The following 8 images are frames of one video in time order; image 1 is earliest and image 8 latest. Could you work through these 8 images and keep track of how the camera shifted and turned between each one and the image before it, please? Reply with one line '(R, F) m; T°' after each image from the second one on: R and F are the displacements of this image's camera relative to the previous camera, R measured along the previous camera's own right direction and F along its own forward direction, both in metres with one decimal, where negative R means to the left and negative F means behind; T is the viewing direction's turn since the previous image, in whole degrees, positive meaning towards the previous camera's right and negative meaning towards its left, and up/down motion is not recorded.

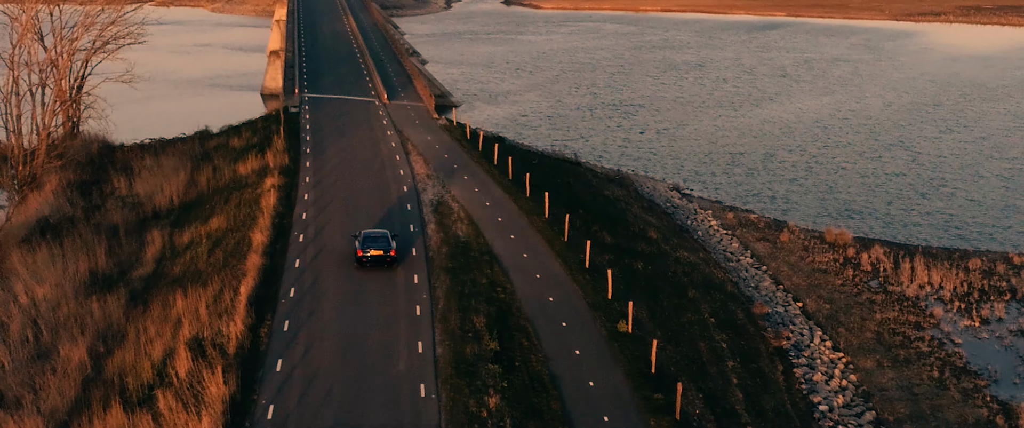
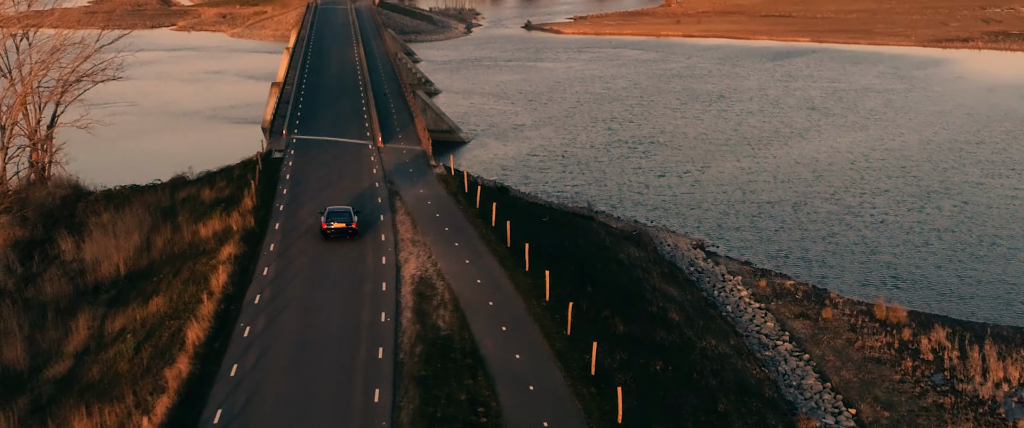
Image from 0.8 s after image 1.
(+0.2, +2.4) m; -1°
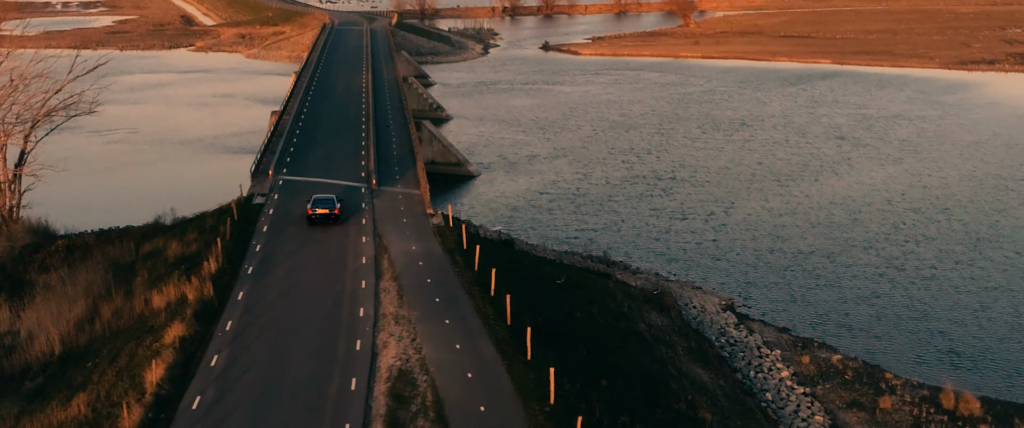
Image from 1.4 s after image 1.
(+0.2, +2.3) m; -1°
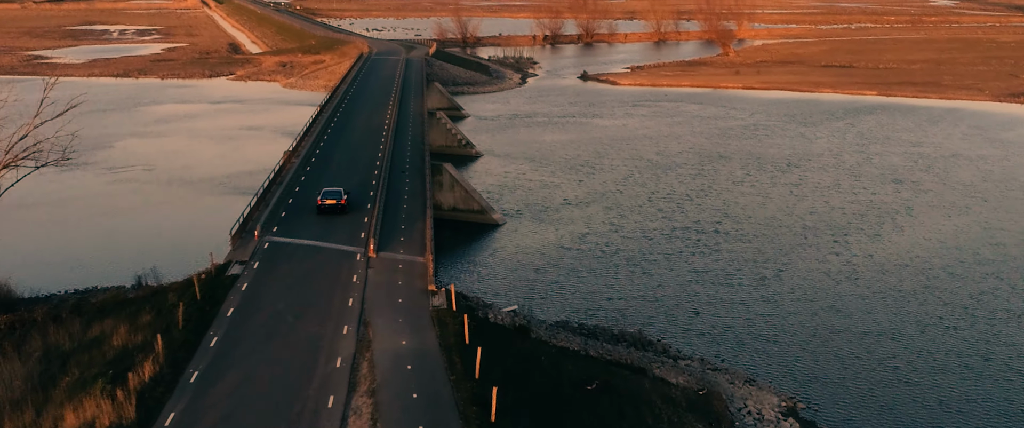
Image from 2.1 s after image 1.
(+0.2, +3.1) m; -2°
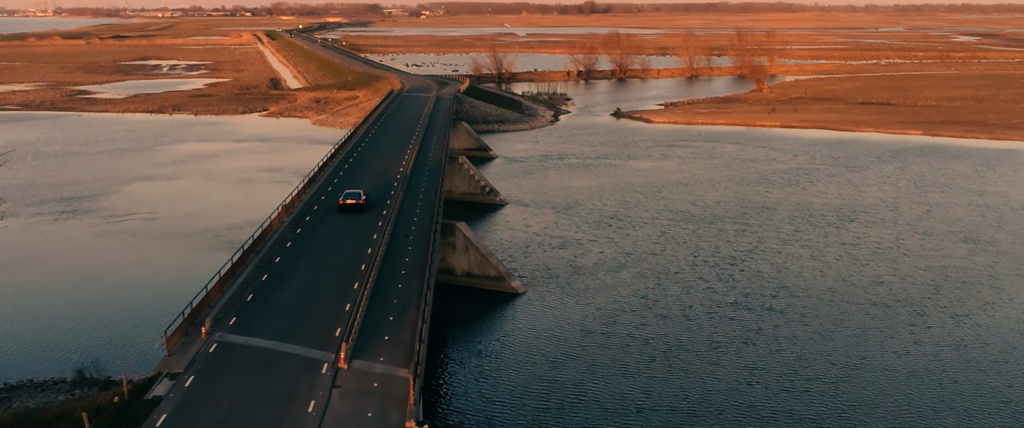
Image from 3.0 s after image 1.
(+0.2, +4.1) m; -1°
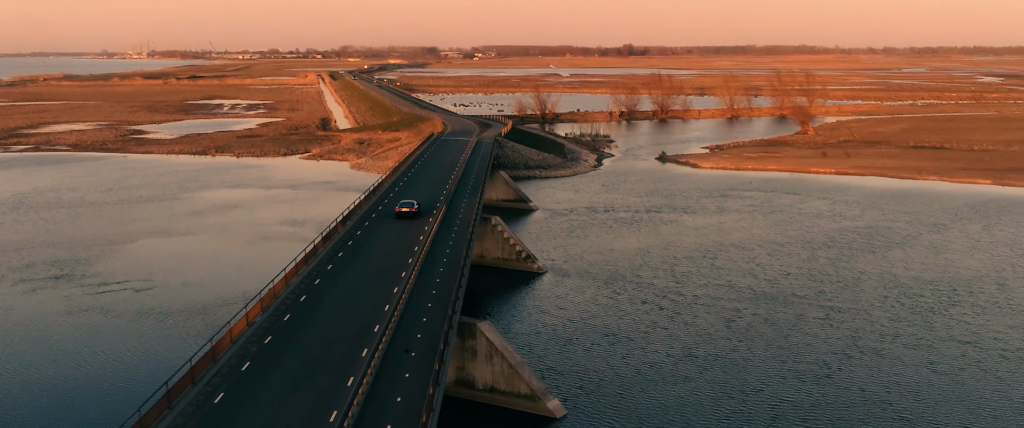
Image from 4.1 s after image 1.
(+0.1, +6.6) m; -2°
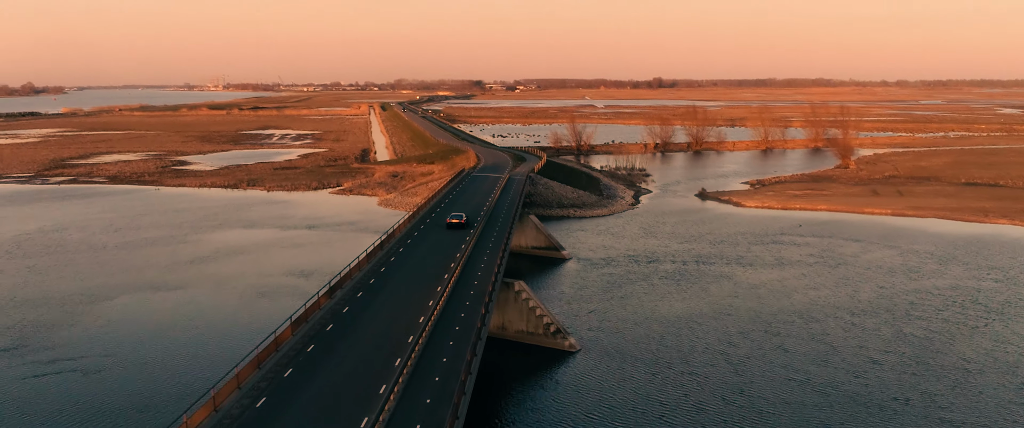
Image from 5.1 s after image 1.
(+0.3, +8.2) m; -1°
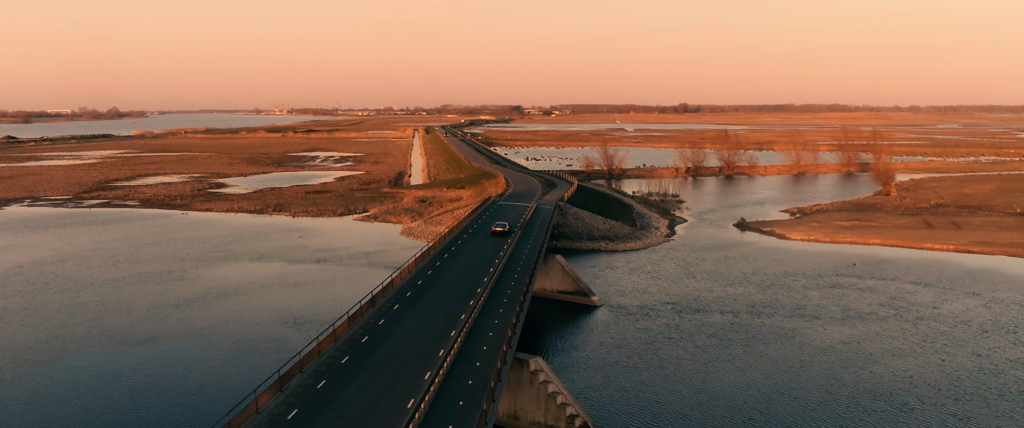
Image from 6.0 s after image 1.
(+0.4, +9.4) m; -1°
